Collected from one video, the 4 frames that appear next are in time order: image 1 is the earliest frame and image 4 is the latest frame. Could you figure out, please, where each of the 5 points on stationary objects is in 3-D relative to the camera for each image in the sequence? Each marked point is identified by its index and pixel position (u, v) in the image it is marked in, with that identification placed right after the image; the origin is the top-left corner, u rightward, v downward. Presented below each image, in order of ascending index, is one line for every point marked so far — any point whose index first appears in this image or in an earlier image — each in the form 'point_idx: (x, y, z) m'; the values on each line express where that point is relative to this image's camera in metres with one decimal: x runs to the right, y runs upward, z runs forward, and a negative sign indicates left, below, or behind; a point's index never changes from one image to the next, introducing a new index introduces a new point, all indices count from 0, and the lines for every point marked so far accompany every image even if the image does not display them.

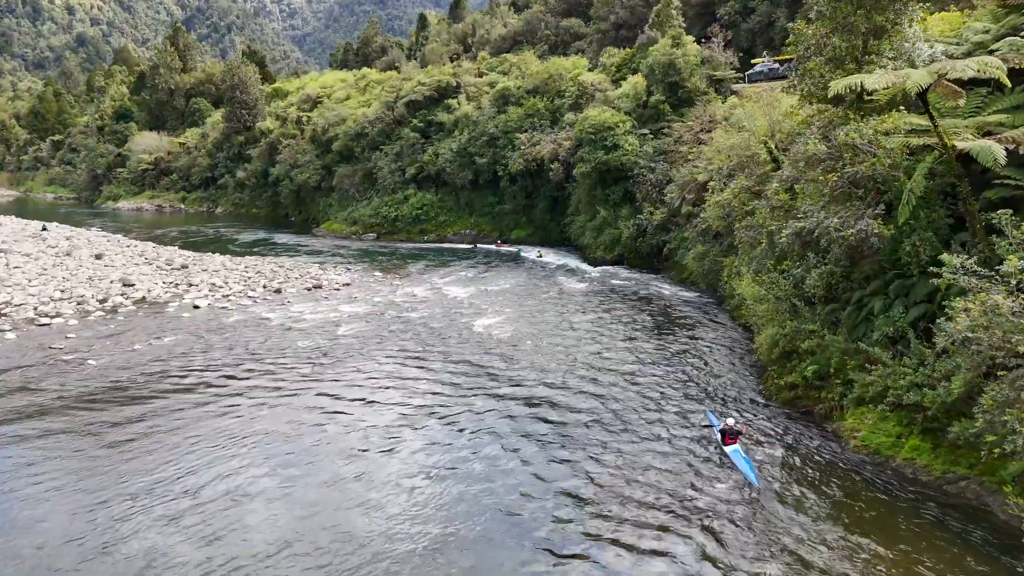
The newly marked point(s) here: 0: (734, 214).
0: (+5.3, +1.7, +17.5) m
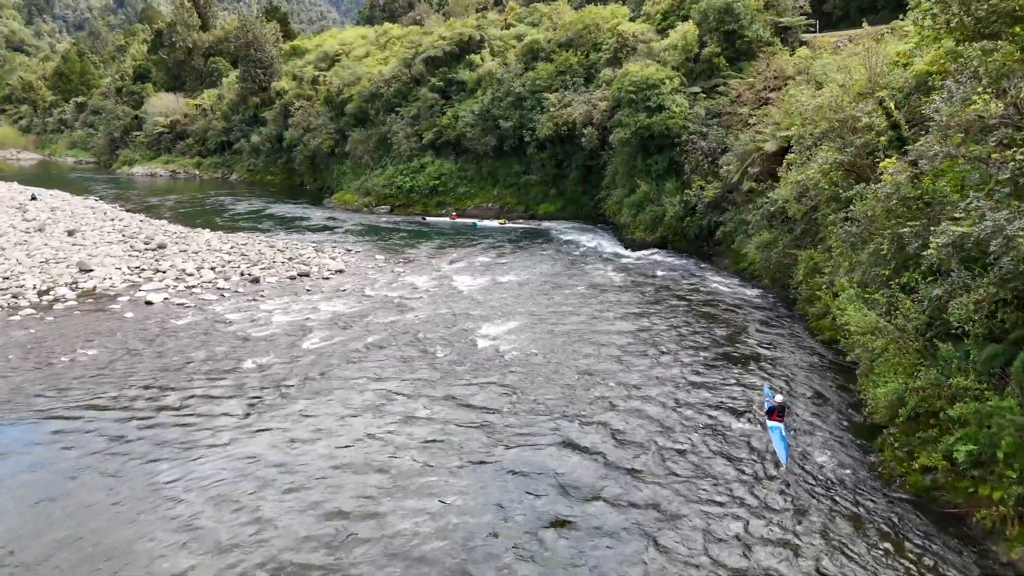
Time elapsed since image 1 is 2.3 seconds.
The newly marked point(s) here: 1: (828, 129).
0: (+5.6, +1.6, +13.3) m
1: (+5.8, +2.9, +13.3) m
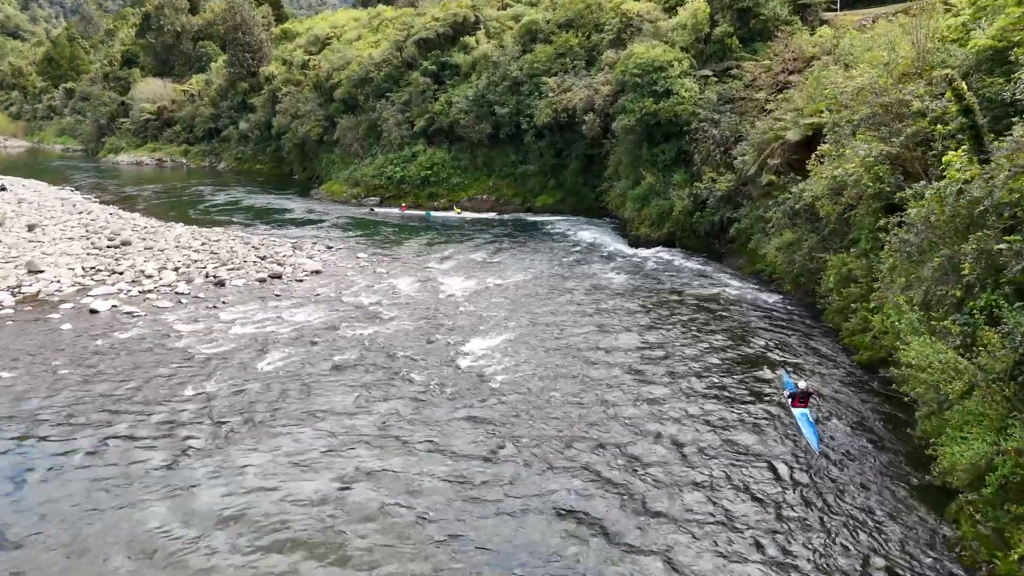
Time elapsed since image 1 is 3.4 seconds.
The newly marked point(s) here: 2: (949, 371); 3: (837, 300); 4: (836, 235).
0: (+5.4, +1.4, +11.4) m
1: (+5.6, +2.7, +11.4) m
2: (+4.5, -0.8, +7.6) m
3: (+5.8, -0.2, +13.0) m
4: (+6.1, +1.0, +13.8) m
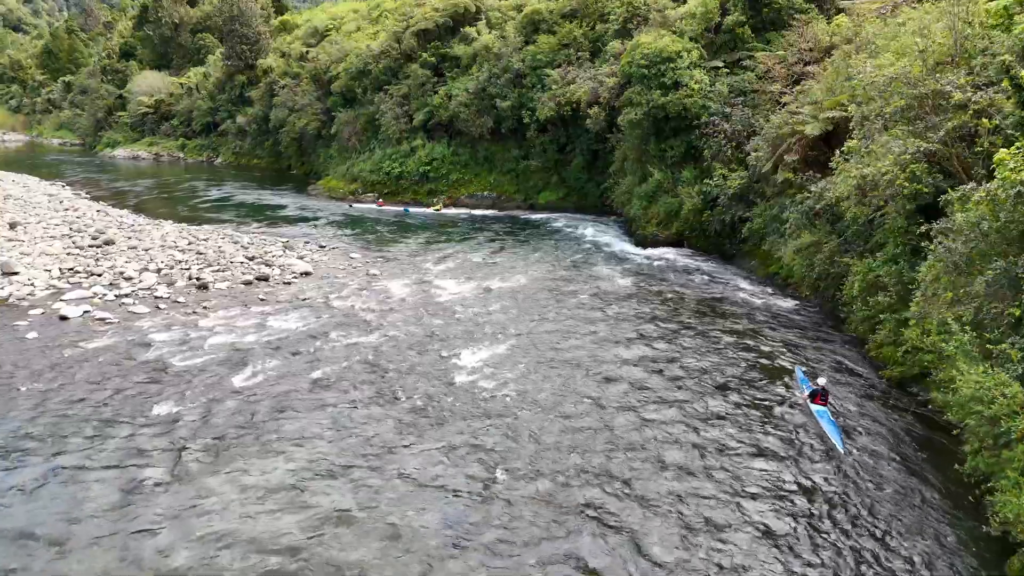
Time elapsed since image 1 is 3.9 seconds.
0: (+5.4, +1.3, +10.3) m
1: (+5.5, +2.6, +10.3) m
2: (+4.5, -1.0, +6.6) m
3: (+5.8, -0.4, +12.0) m
4: (+6.1, +0.9, +12.8) m
